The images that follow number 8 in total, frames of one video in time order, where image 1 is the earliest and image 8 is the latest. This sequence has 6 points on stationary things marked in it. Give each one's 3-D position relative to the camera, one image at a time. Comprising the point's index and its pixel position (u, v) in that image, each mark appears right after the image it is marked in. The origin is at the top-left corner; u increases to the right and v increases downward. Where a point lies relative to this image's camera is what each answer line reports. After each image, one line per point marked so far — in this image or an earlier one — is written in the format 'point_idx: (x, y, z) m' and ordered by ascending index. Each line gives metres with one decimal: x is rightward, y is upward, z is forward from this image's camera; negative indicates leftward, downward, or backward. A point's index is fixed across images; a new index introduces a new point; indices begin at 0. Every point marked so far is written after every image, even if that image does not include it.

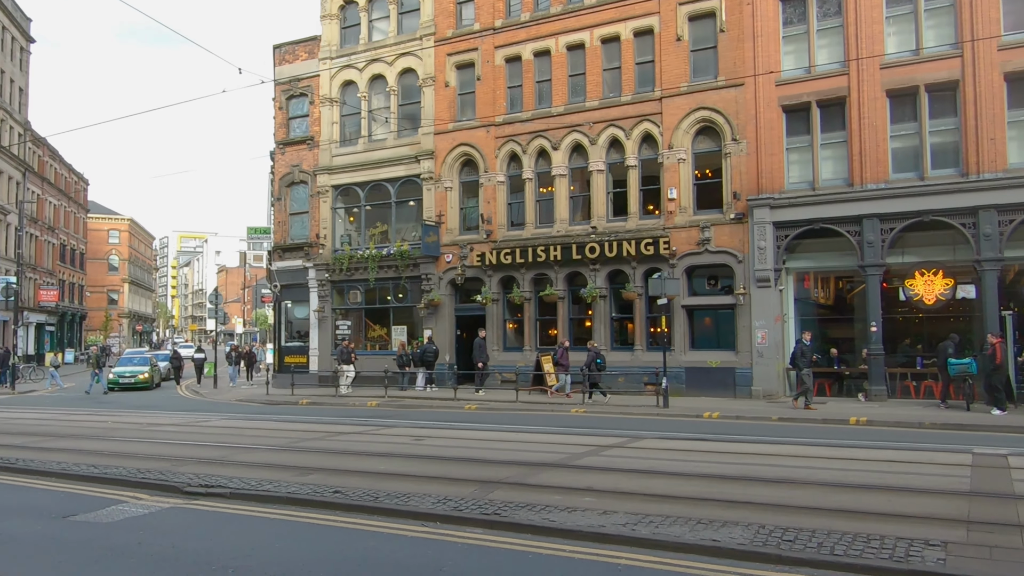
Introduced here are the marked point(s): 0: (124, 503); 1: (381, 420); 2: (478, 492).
0: (-4.5, -2.5, +9.5) m
1: (-2.9, -3.0, +18.2) m
2: (-0.4, -2.3, +9.1) m
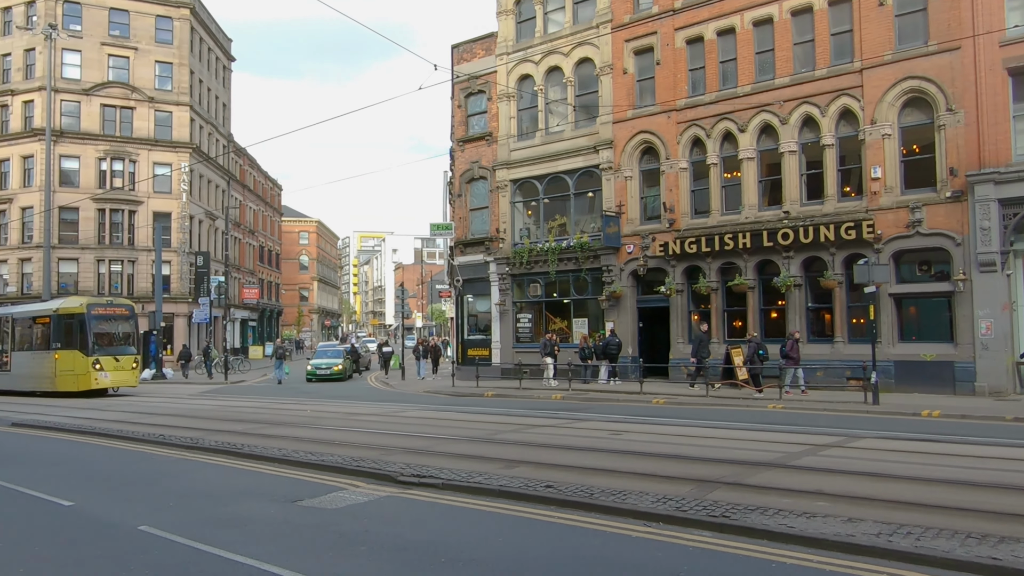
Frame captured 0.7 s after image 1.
0: (-2.0, -2.4, +9.8) m
1: (+1.3, -2.8, +18.1) m
2: (+2.0, -2.1, +8.6) m
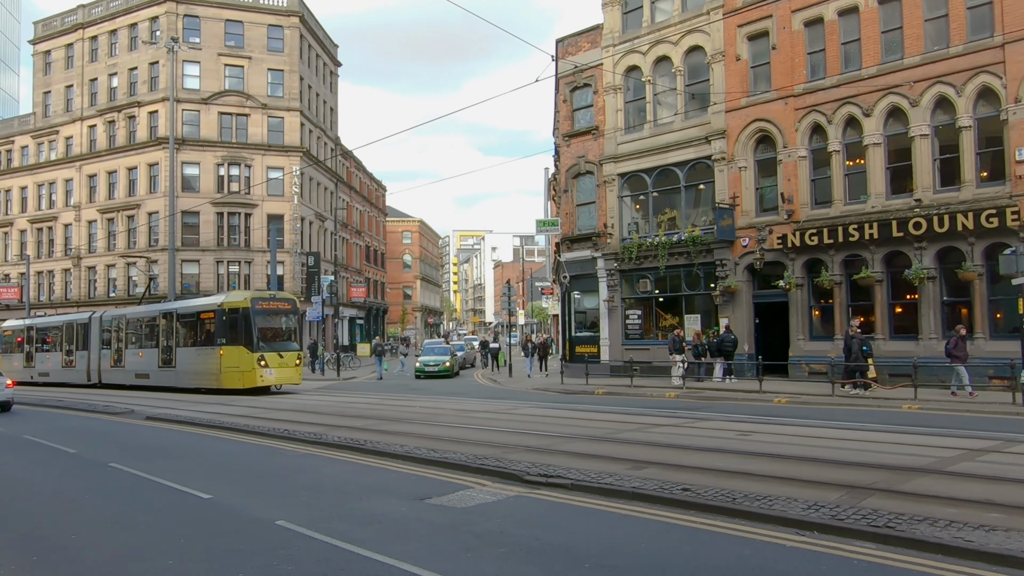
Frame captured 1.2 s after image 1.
0: (-0.5, -2.4, +9.7) m
1: (+3.8, -2.7, +17.5) m
2: (+3.3, -2.1, +8.0) m
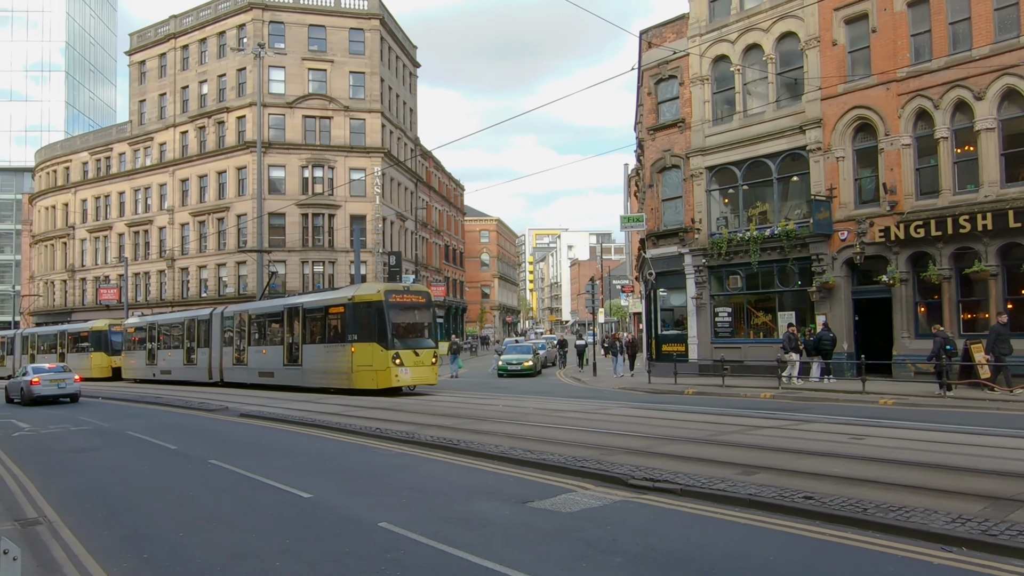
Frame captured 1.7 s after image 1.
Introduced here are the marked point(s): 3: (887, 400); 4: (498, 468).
0: (+0.7, -2.3, +9.4) m
1: (+5.7, -2.6, +16.7) m
2: (+4.3, -2.0, +7.3) m
3: (+8.6, -2.6, +18.7) m
4: (-0.2, -2.4, +10.8) m
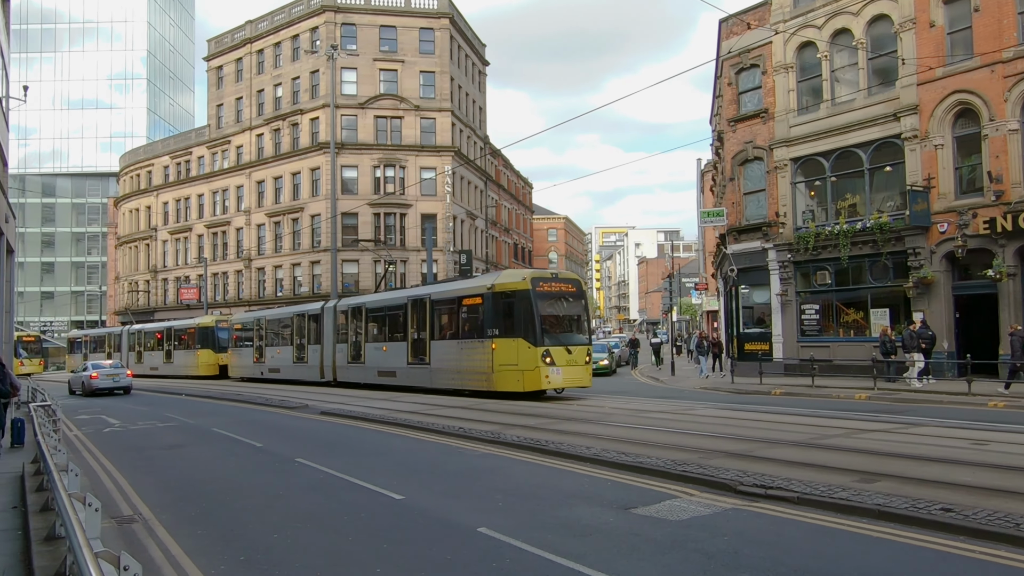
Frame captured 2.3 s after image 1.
0: (+1.8, -2.3, +8.8) m
1: (+7.4, -2.5, +15.7) m
2: (+5.3, -1.9, +6.5) m
3: (+10.4, -2.5, +17.5) m
4: (+1.0, -2.3, +10.3) m
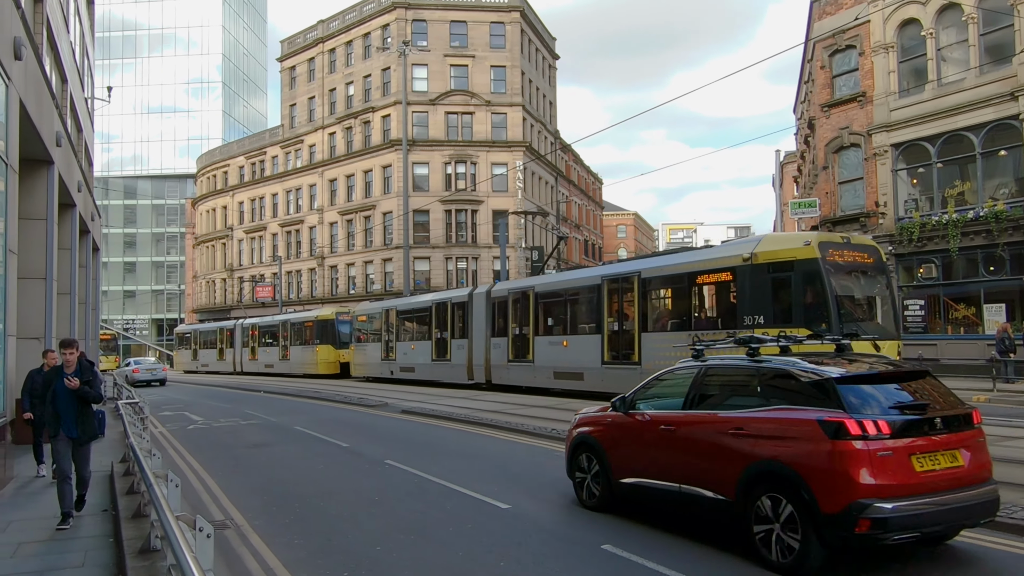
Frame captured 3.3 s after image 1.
0: (+3.0, -2.2, +7.8) m
1: (+9.1, -2.3, +14.3) m
2: (+6.2, -1.8, +5.2) m
3: (+12.2, -2.3, +15.8) m
4: (+2.3, -2.2, +9.4) m
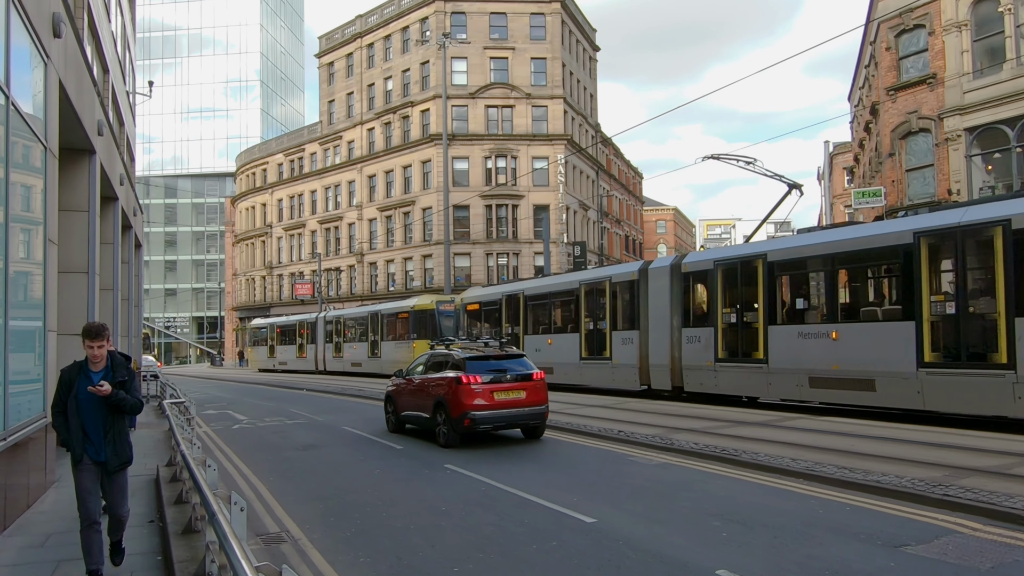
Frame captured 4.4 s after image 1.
0: (+3.8, -2.0, +6.8) m
1: (+10.1, -2.2, +13.0) m
2: (+6.9, -1.7, +4.1) m
3: (+13.3, -2.1, +14.4) m
4: (+3.2, -2.1, +8.4) m
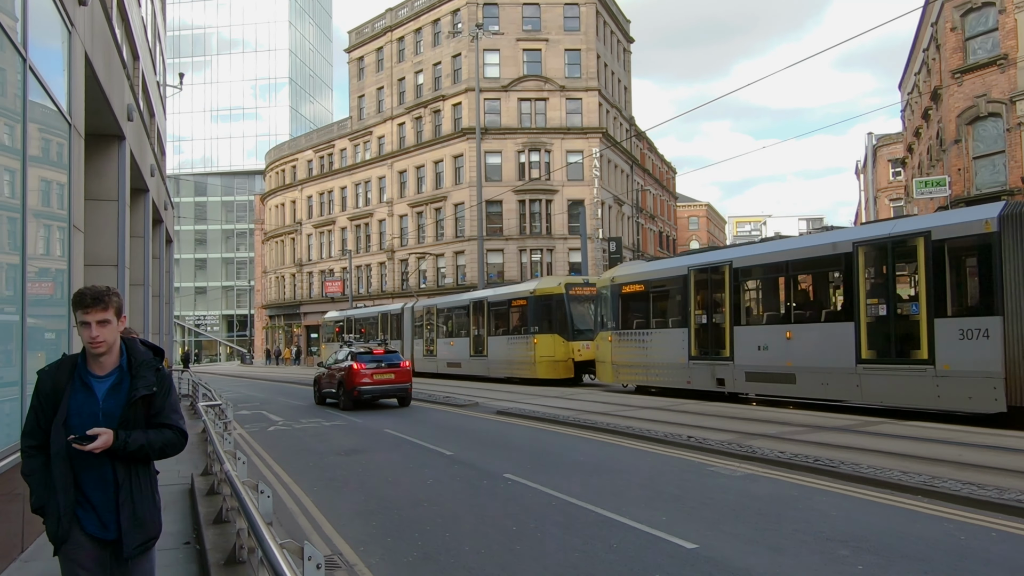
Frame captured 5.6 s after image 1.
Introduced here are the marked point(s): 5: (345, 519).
0: (+4.5, -1.9, +5.6) m
1: (+11.0, -2.0, +11.6) m
2: (+7.5, -1.6, +2.8) m
3: (+14.3, -2.0, +12.9) m
4: (+3.9, -2.0, +7.2) m
5: (-1.7, -2.3, +8.0) m
